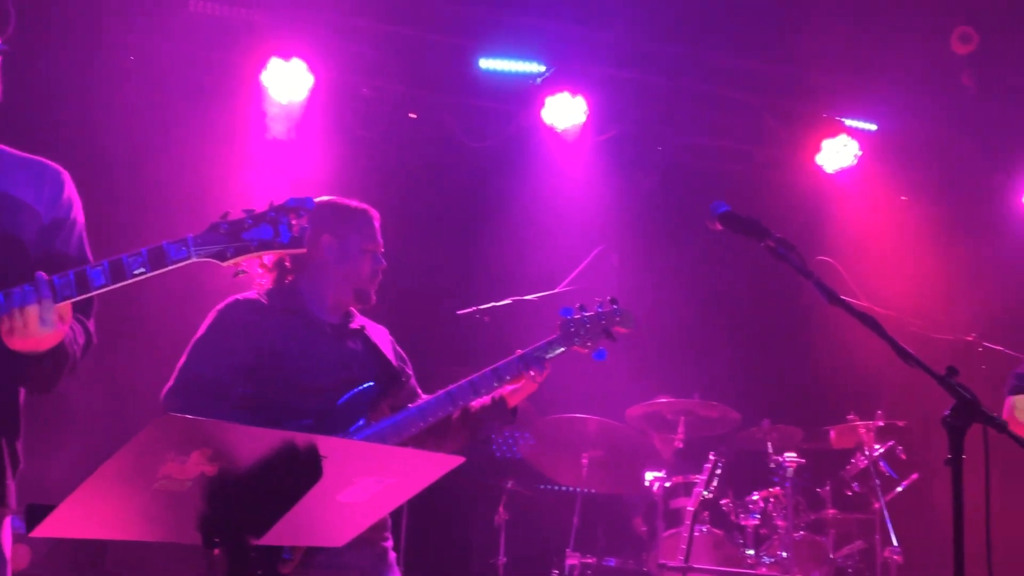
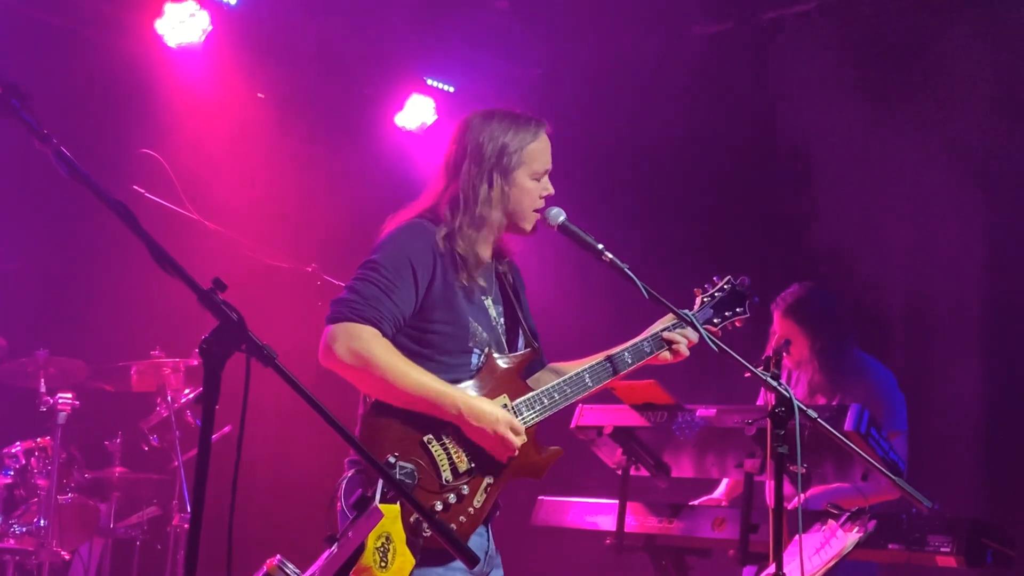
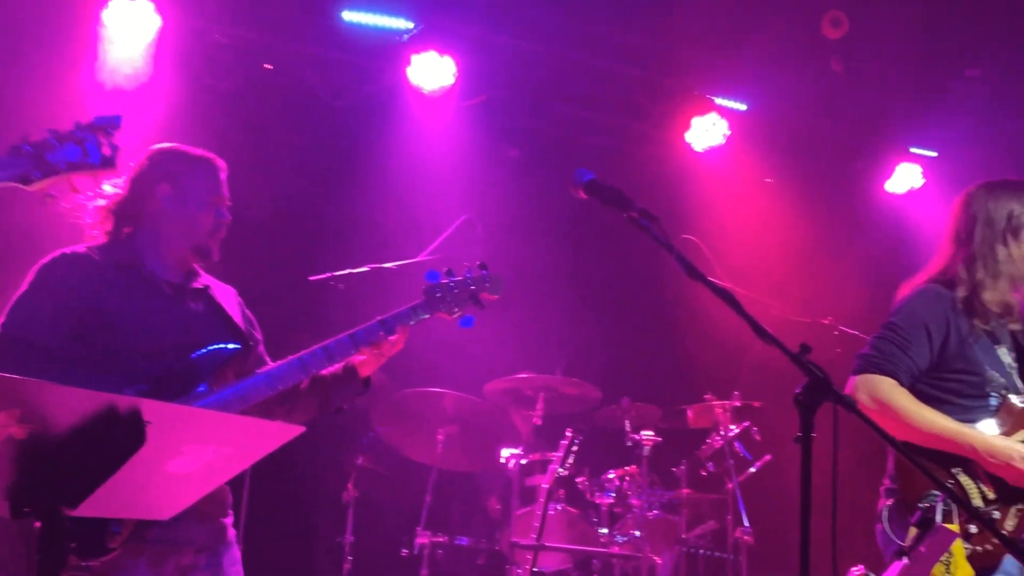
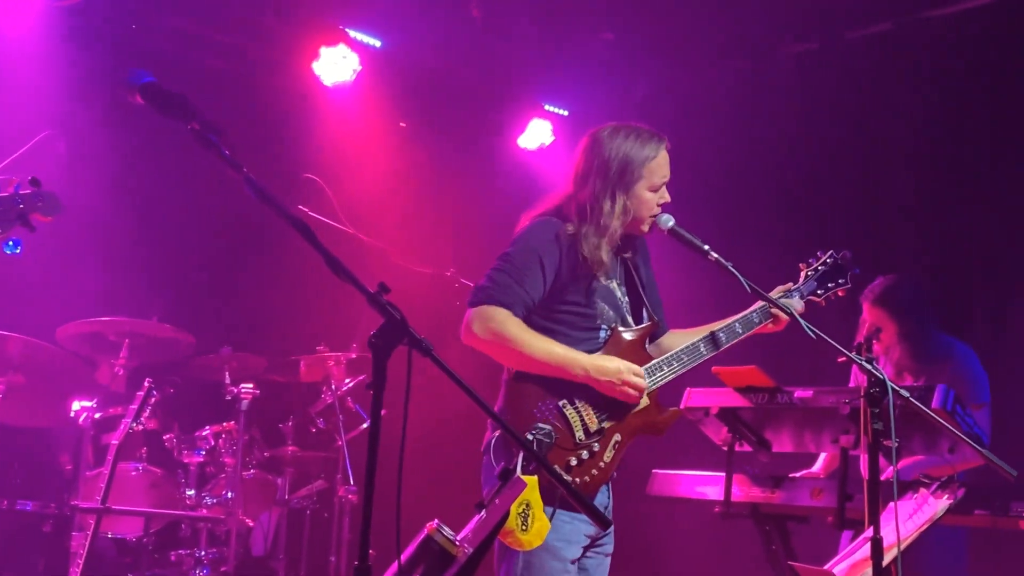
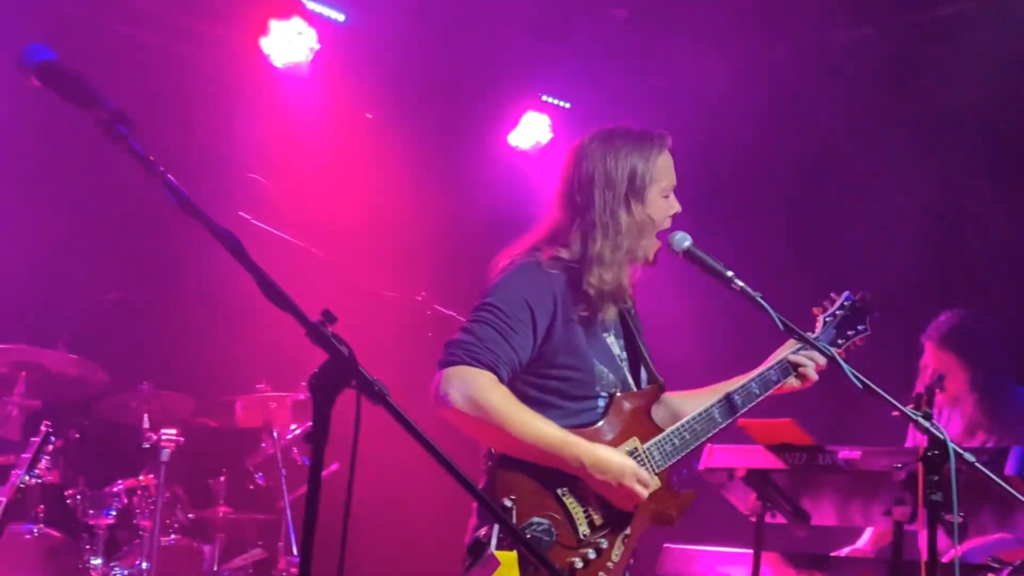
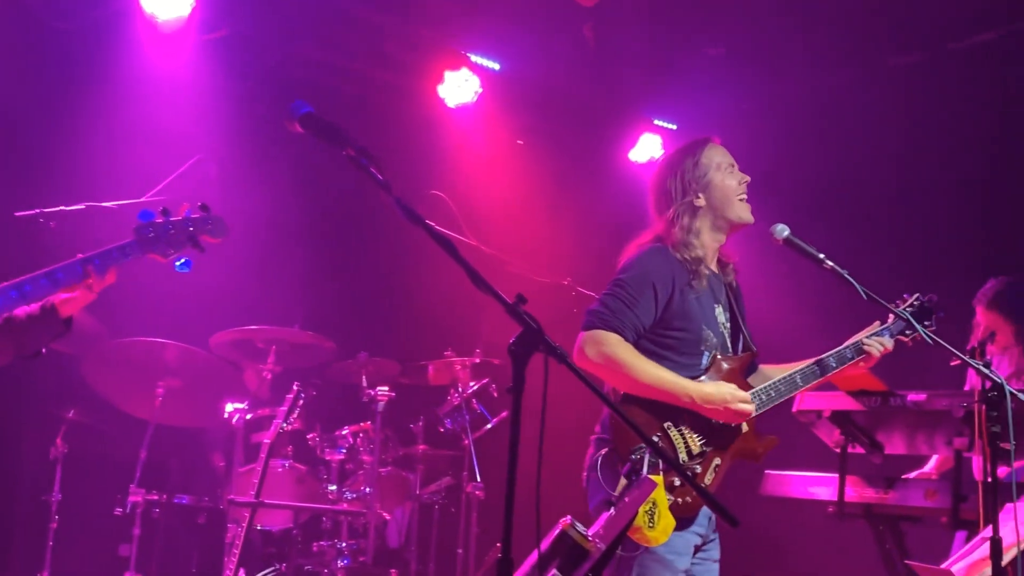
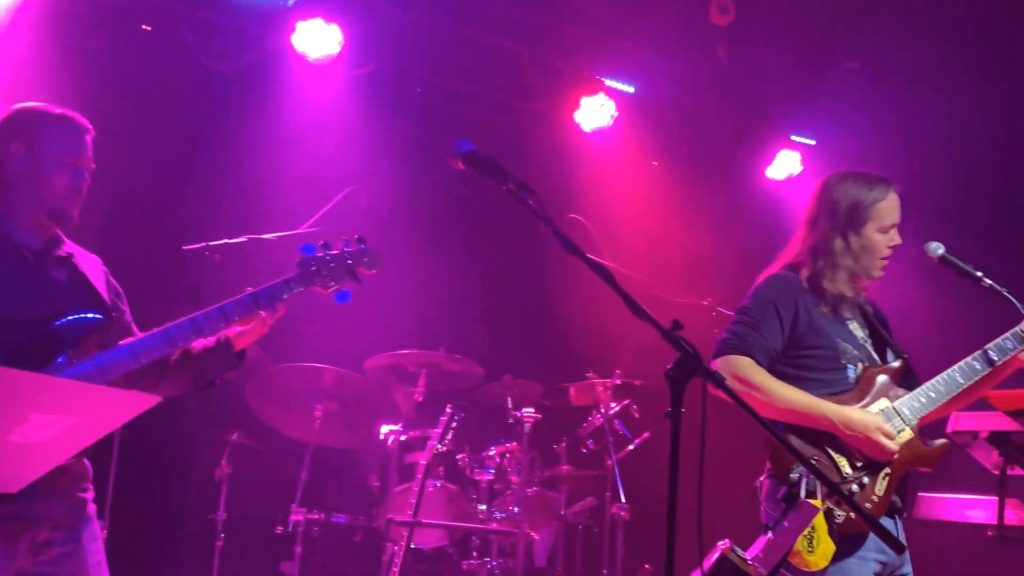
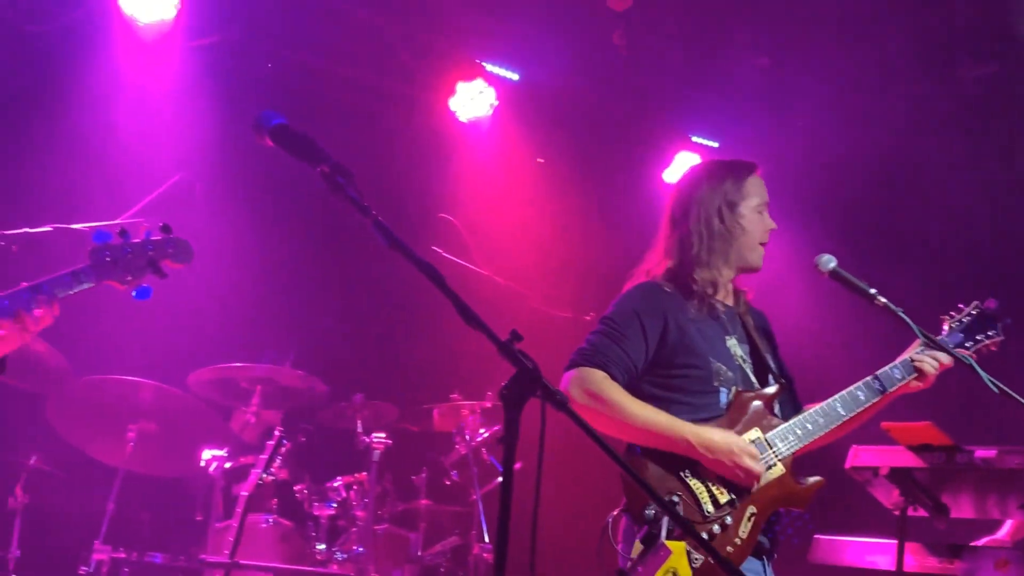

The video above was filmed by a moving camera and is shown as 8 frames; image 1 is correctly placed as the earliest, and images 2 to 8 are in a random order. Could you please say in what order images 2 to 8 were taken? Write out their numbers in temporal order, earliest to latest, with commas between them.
3, 7, 6, 4, 2, 5, 8
